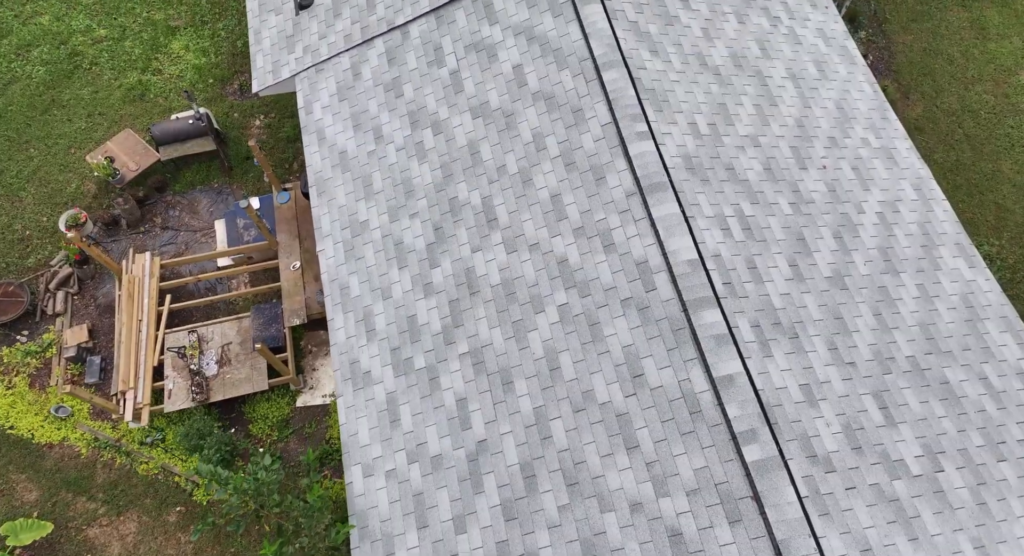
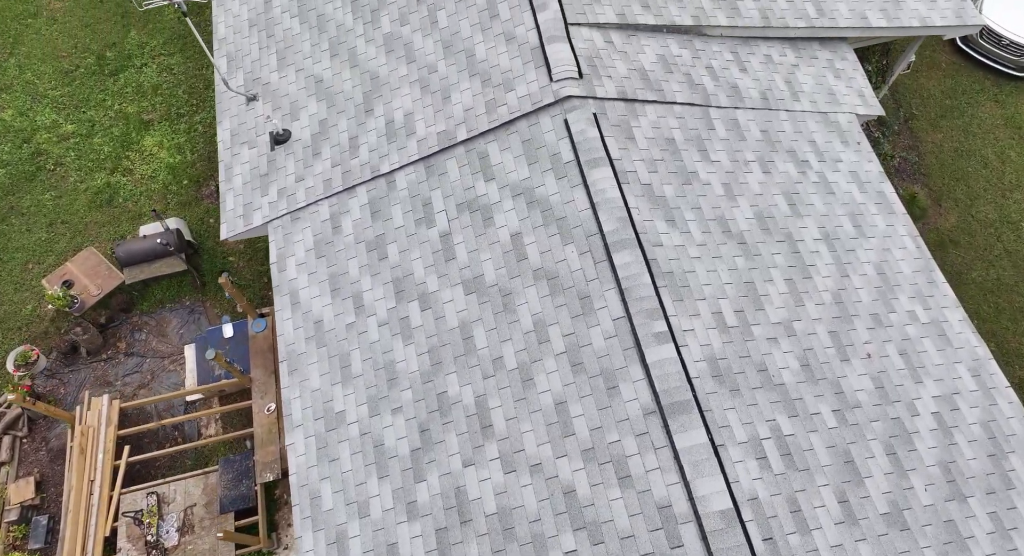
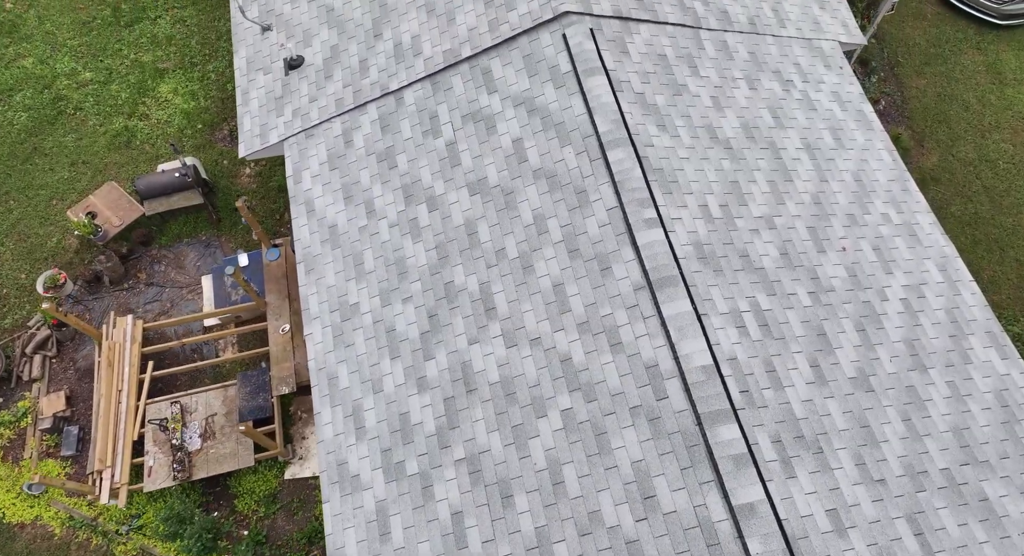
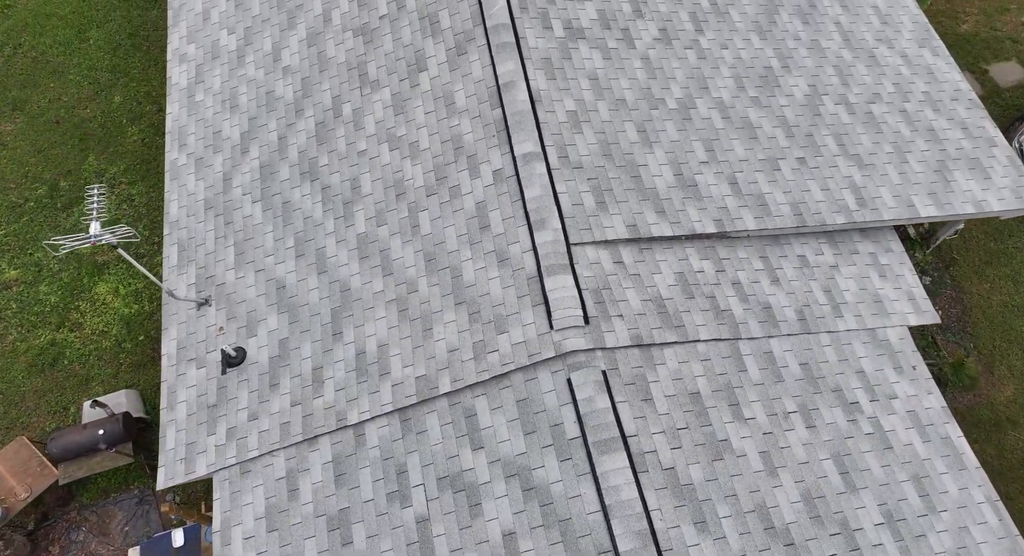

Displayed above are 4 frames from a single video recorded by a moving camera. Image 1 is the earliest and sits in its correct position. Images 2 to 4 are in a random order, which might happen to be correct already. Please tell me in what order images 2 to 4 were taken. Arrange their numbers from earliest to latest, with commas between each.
3, 2, 4
